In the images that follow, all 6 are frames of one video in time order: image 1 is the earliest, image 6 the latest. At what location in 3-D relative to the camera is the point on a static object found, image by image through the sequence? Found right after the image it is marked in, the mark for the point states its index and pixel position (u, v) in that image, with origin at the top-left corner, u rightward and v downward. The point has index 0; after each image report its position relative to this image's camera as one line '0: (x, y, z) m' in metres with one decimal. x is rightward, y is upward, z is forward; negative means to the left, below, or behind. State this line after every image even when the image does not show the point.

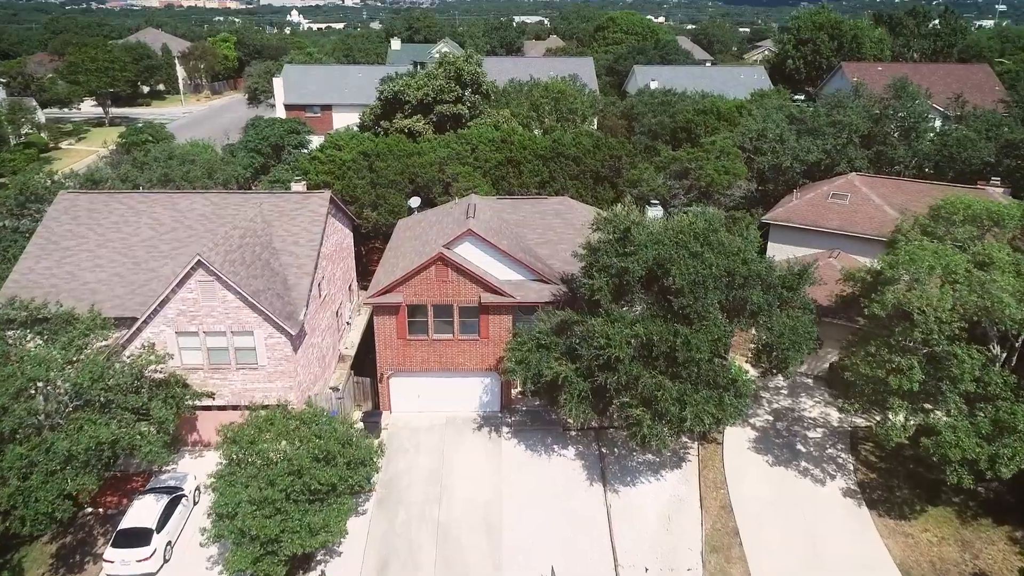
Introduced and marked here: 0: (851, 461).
0: (+9.3, -4.8, +19.4) m
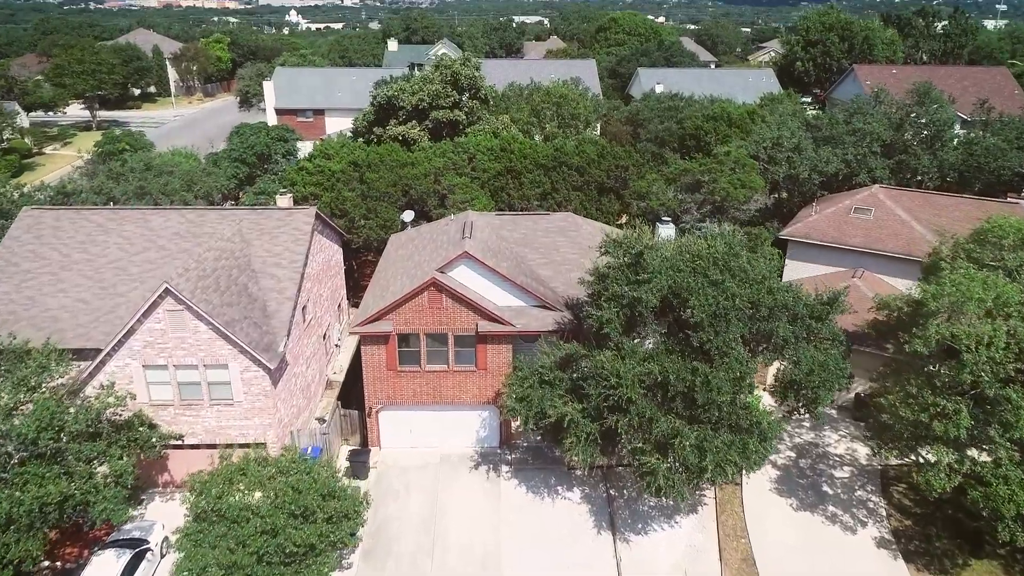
0: (+9.3, -5.5, +17.7) m
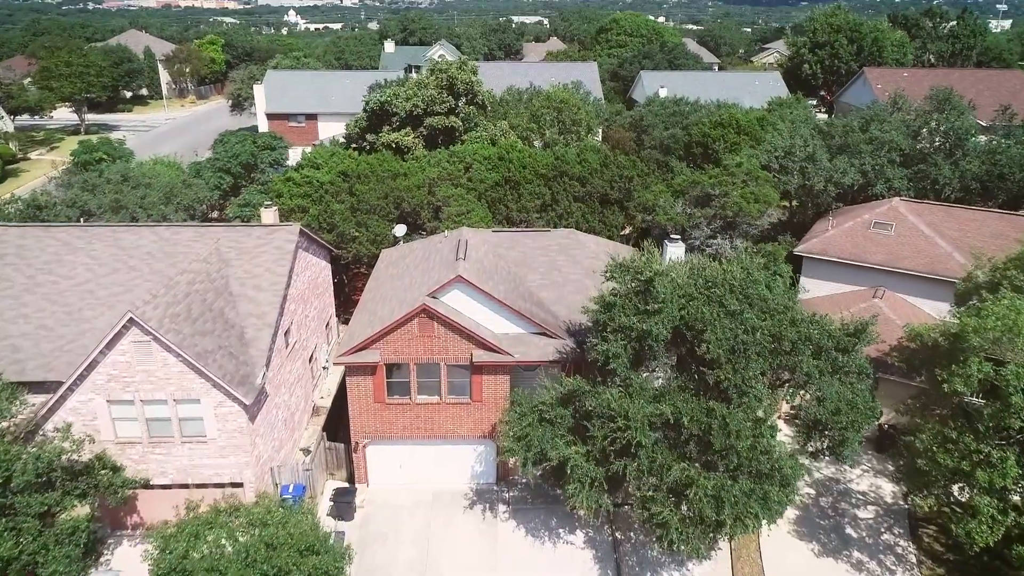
0: (+9.3, -6.1, +16.3) m
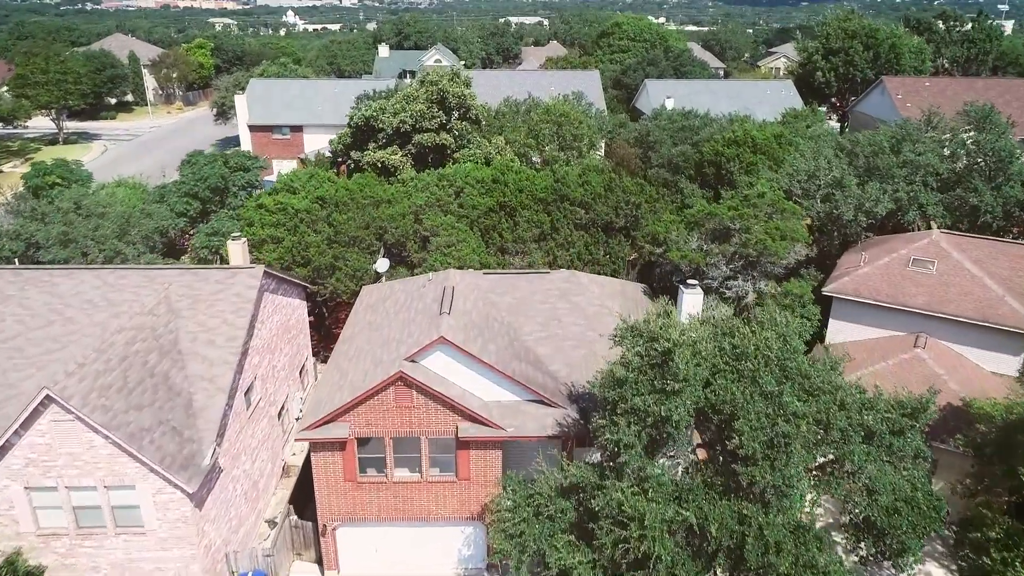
0: (+9.1, -7.4, +13.9) m
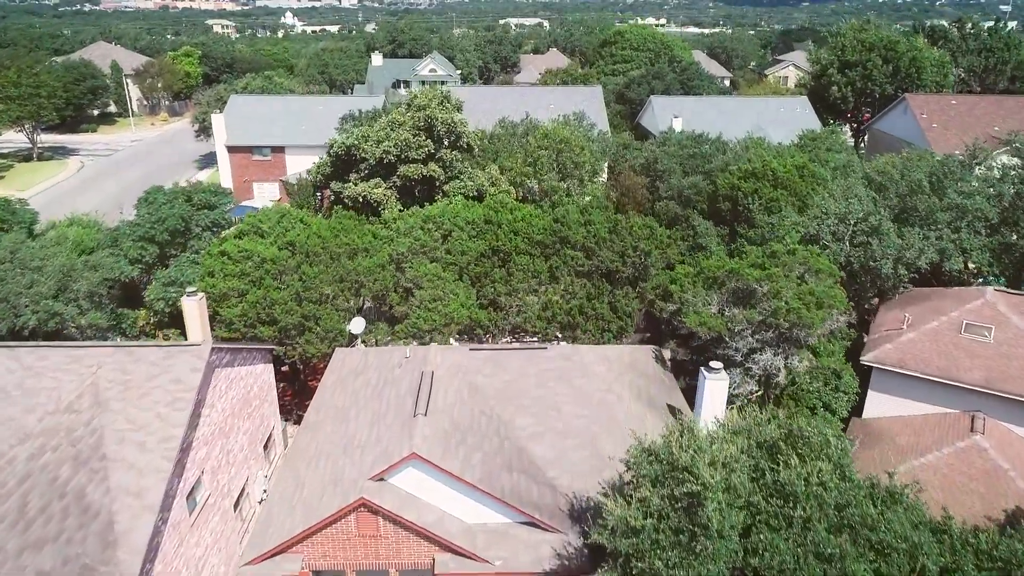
0: (+8.9, -9.1, +11.3) m
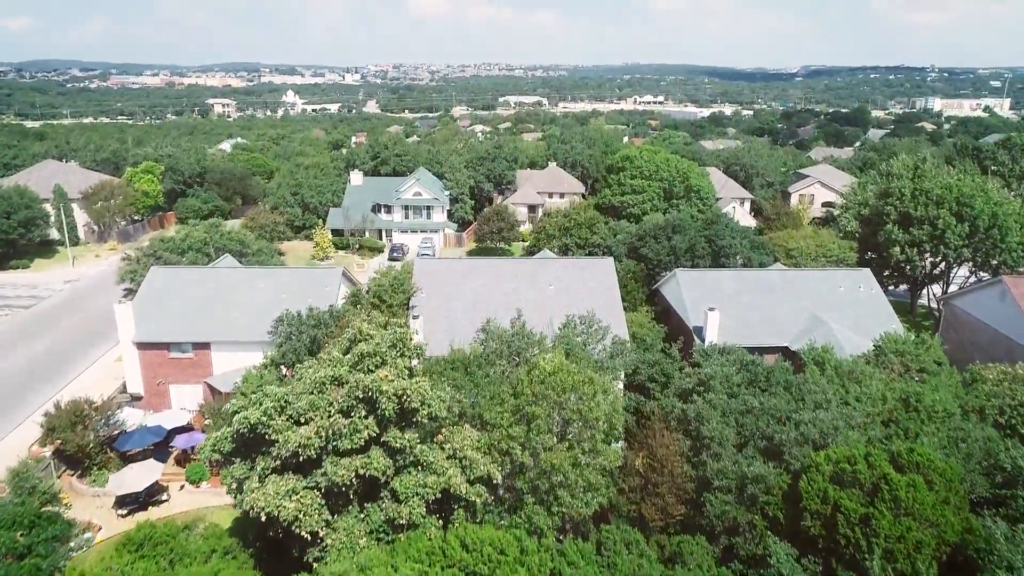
0: (+8.5, -16.4, +1.7) m
